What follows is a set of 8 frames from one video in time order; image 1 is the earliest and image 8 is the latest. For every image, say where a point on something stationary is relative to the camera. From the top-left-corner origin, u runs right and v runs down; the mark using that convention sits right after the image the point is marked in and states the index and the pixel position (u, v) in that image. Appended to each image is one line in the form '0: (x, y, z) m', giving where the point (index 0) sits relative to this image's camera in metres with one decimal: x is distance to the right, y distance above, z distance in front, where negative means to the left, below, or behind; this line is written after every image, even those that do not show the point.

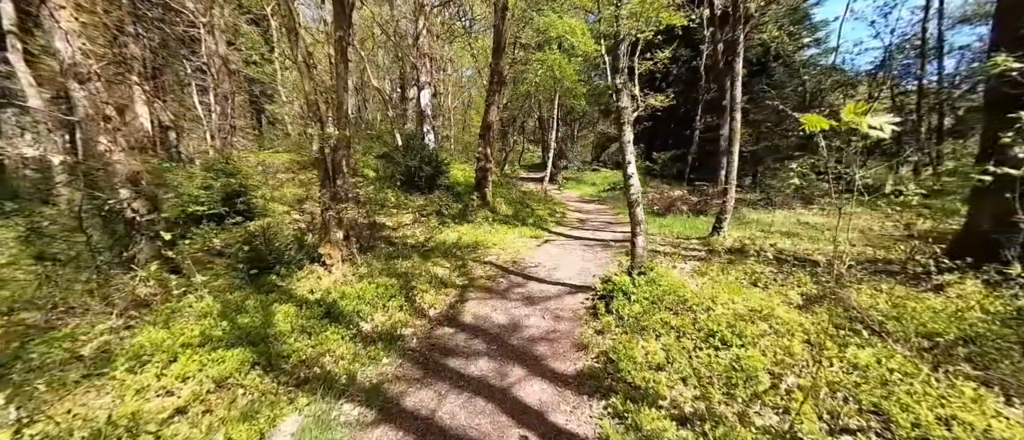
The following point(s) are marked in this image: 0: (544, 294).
0: (+0.6, -1.3, +6.4) m
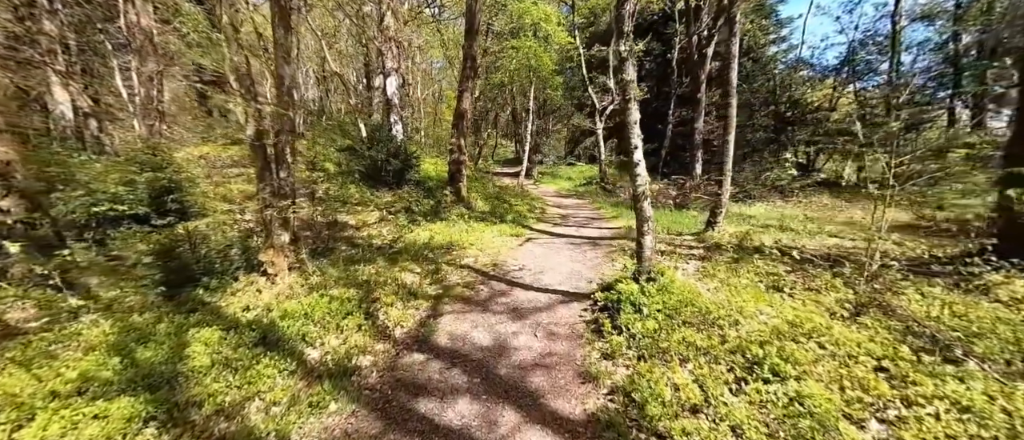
0: (+0.3, -1.2, +5.5) m
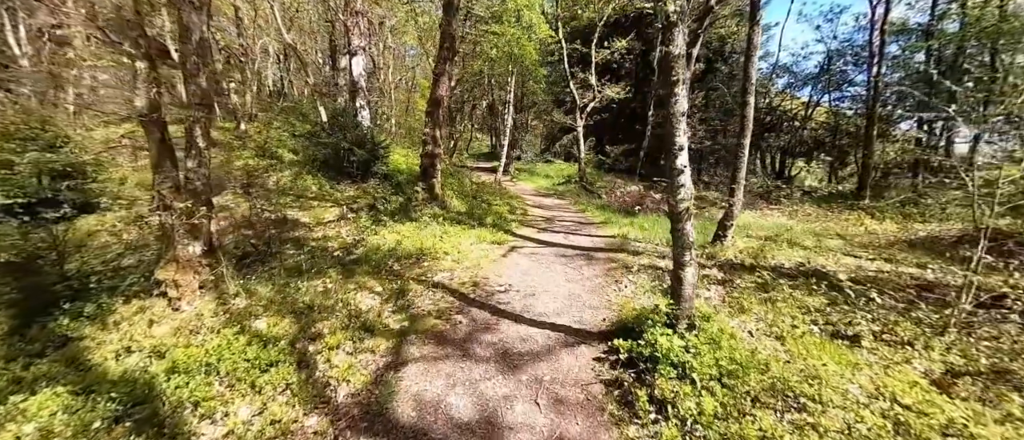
0: (+0.2, -1.4, +4.2) m
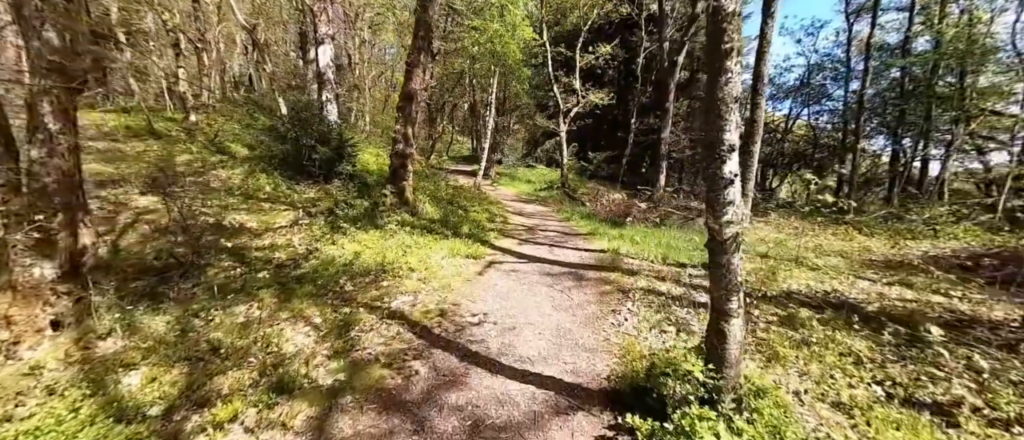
0: (-0.1, -1.6, +3.1) m
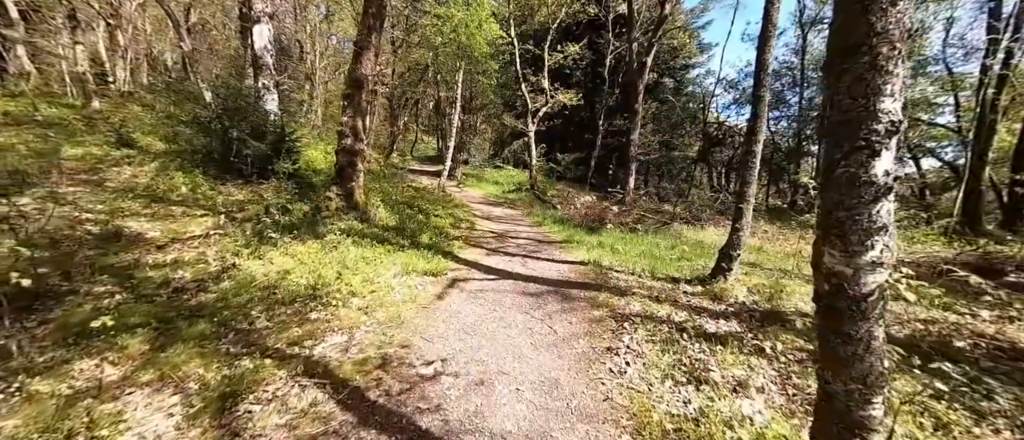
0: (-0.2, -1.8, +1.9) m
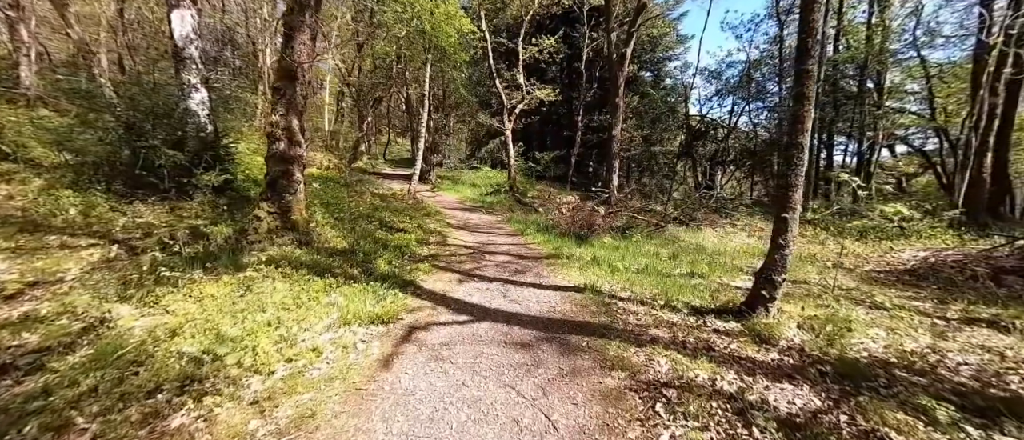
0: (-0.2, -2.1, +0.3) m
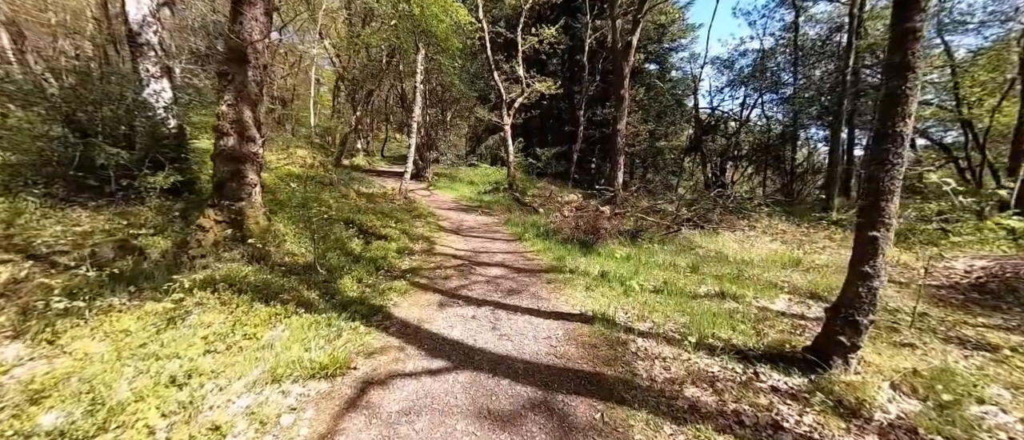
0: (-0.4, -2.3, -0.9) m
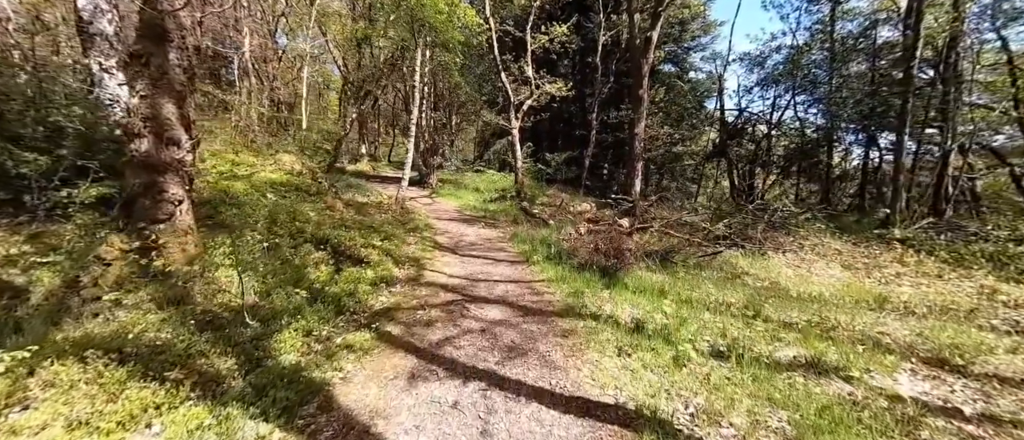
0: (-0.5, -2.6, -2.6) m
